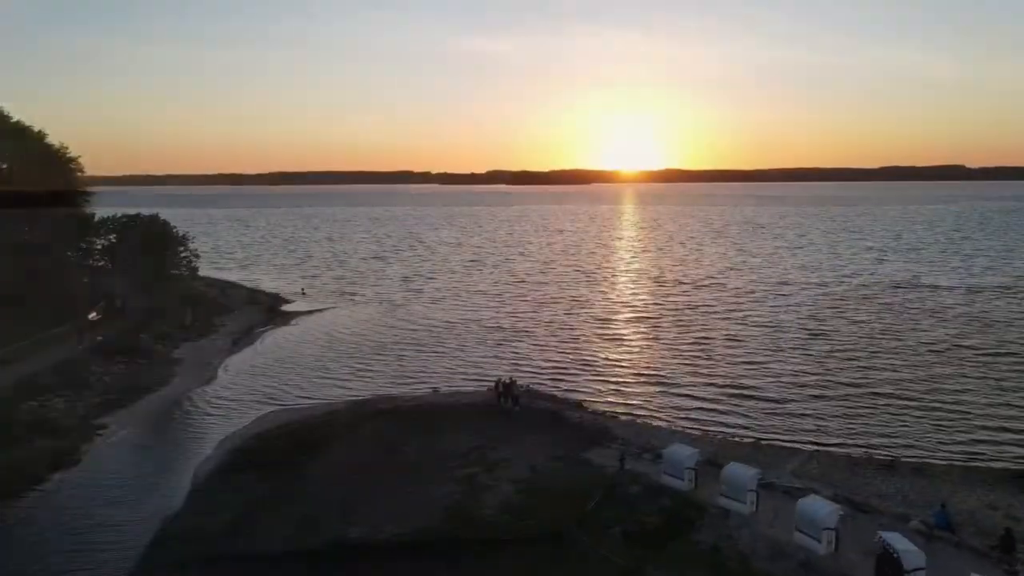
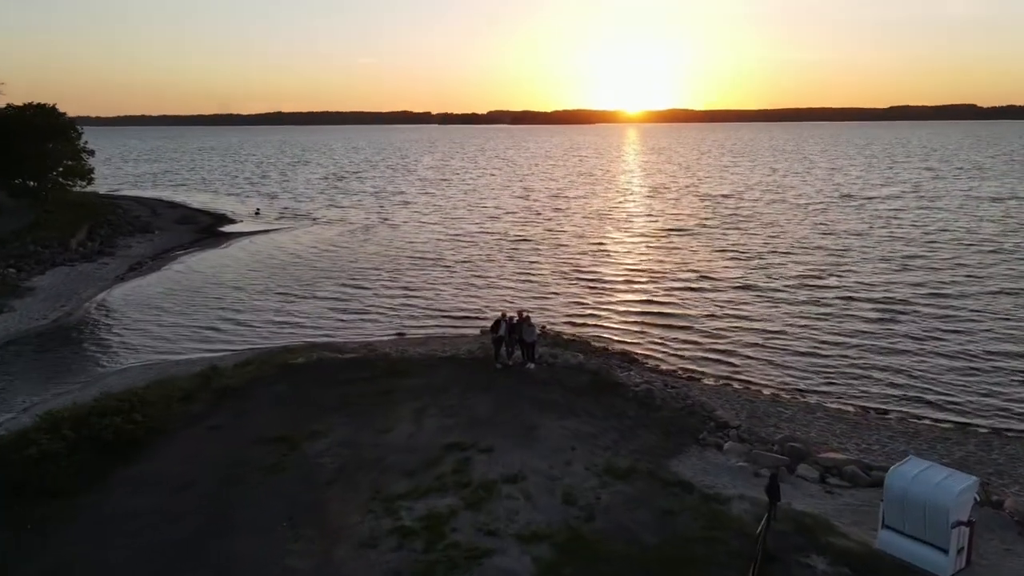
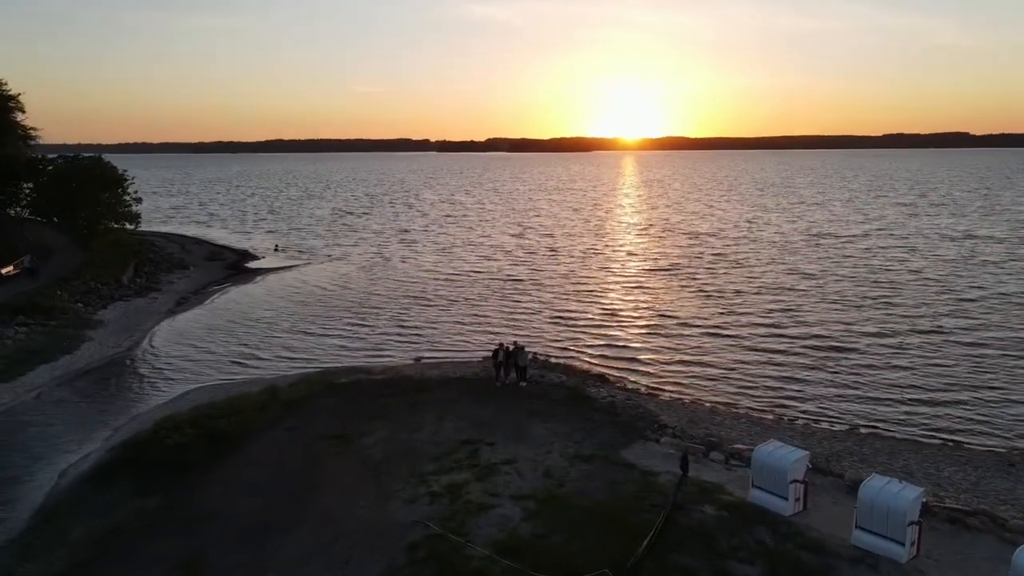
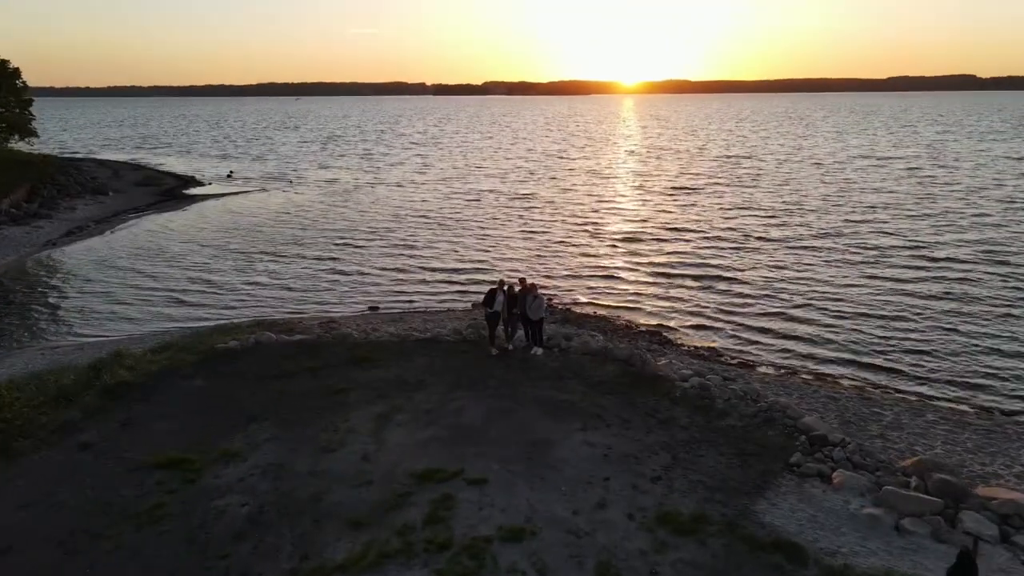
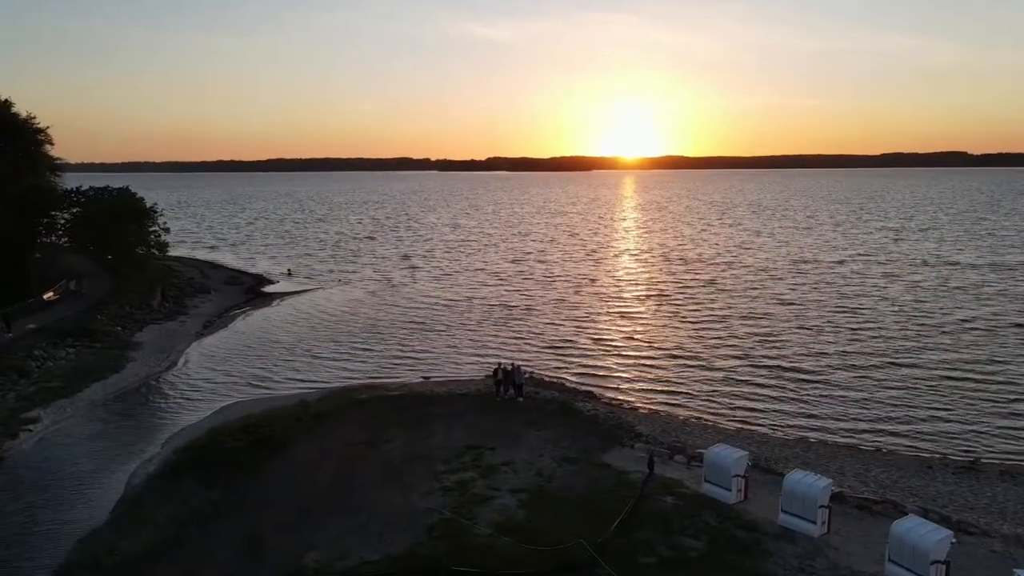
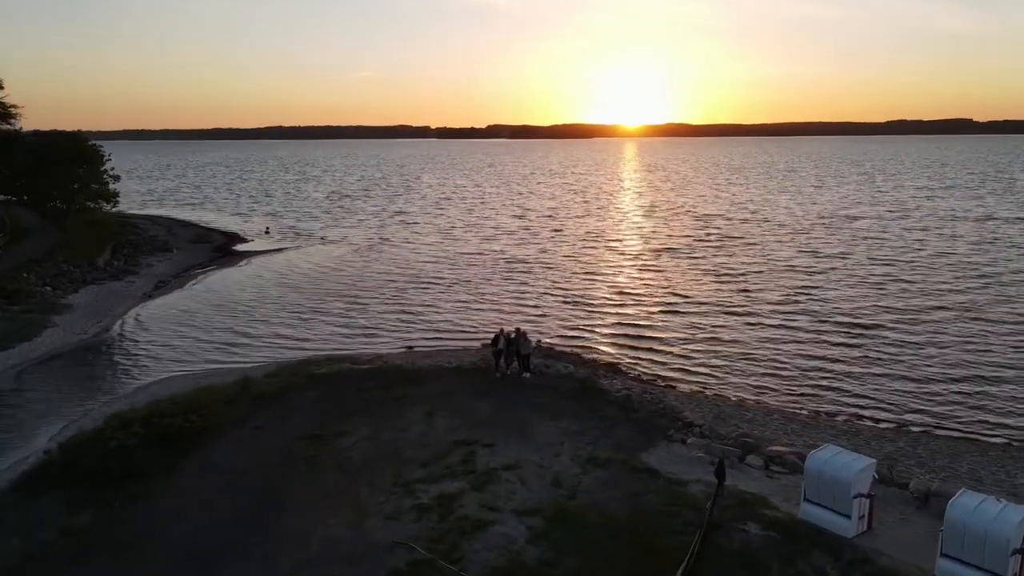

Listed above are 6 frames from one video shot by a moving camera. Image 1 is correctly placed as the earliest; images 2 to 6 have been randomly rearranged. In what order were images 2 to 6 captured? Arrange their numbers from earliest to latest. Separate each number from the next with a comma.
5, 3, 6, 2, 4
